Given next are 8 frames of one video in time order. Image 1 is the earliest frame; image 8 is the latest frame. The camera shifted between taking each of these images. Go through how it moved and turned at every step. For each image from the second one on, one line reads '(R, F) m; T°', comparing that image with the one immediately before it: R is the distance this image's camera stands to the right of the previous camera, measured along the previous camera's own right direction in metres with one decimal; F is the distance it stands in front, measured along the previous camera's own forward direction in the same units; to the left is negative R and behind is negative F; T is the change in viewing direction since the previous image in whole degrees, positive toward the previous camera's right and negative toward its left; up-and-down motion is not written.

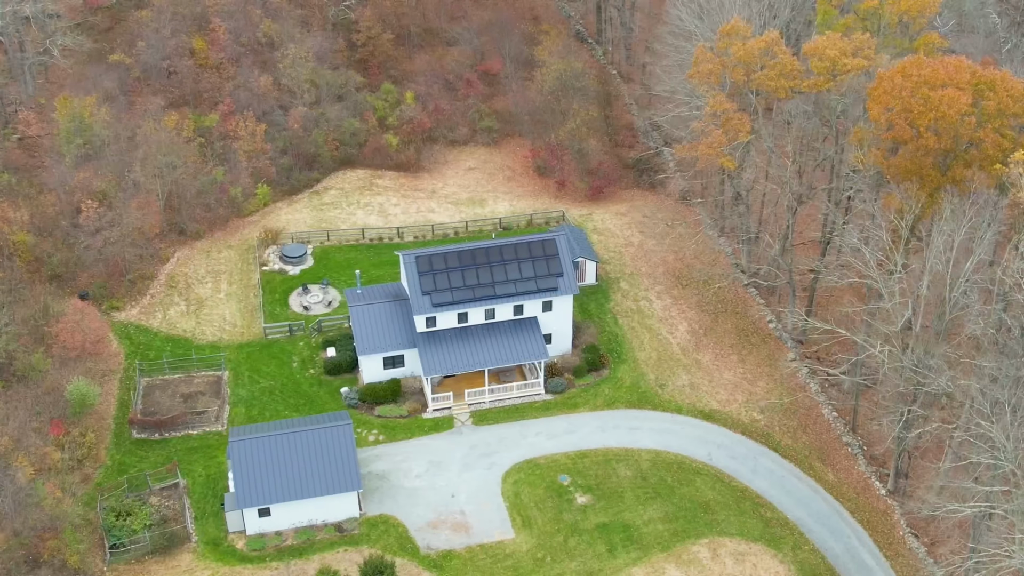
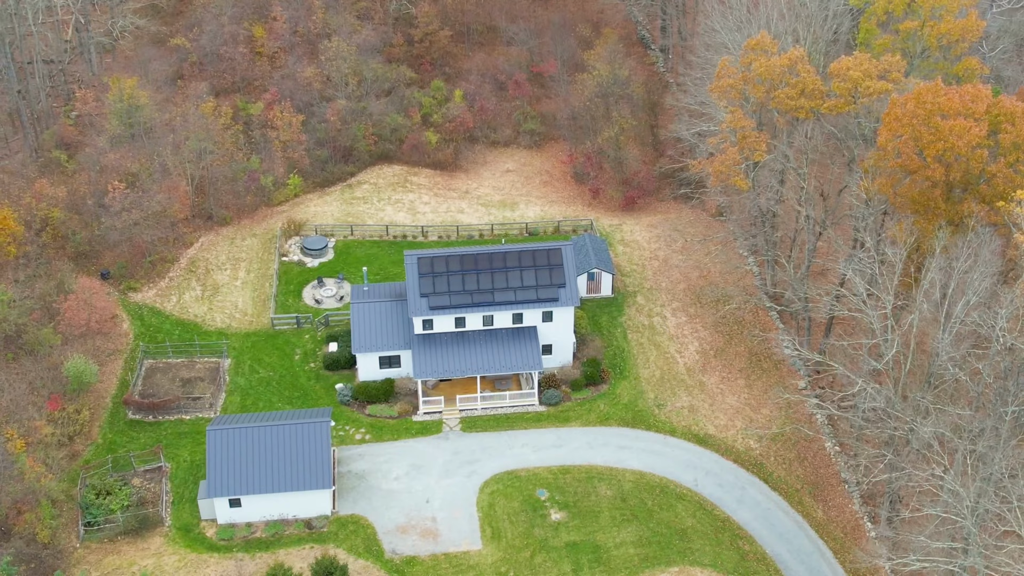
(+4.2, +0.8) m; -6°
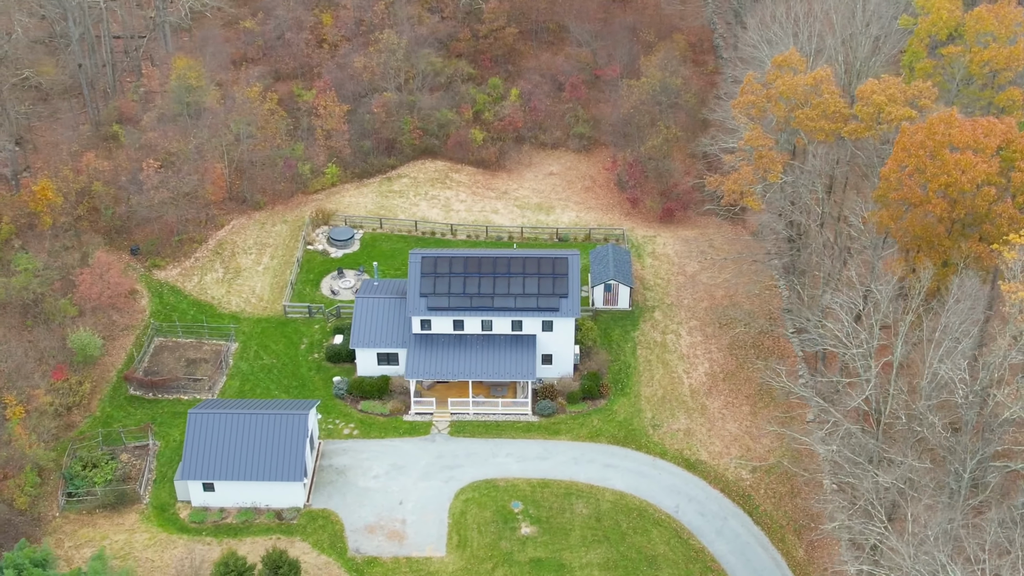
(+4.5, +0.9) m; -6°
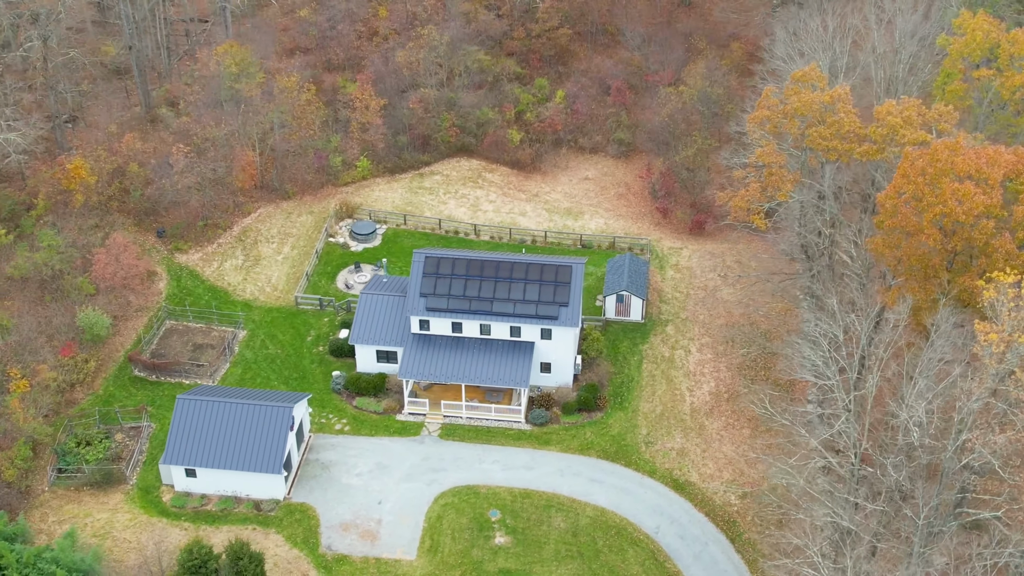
(+3.6, +0.7) m; -5°
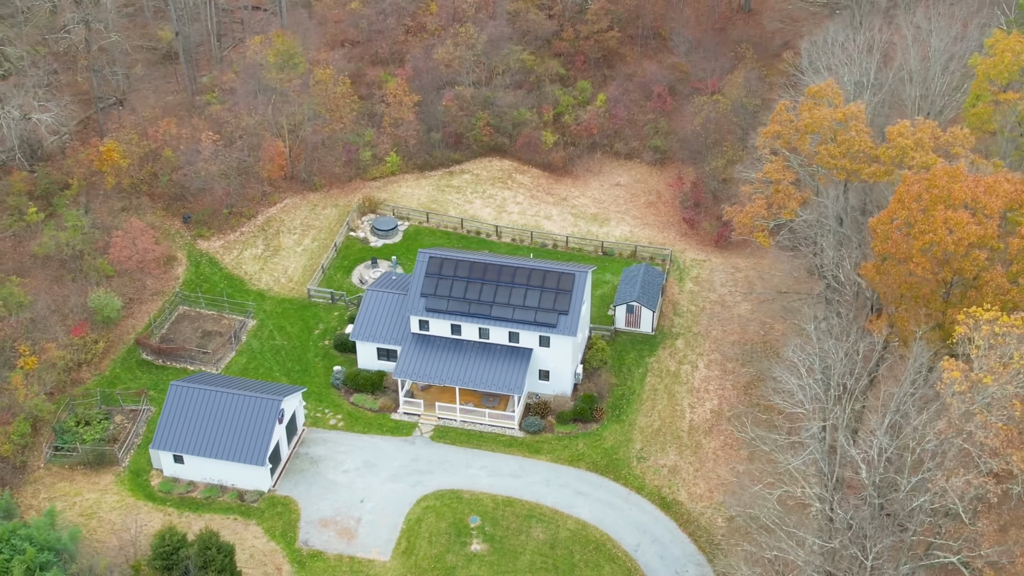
(+3.2, +0.6) m; -4°
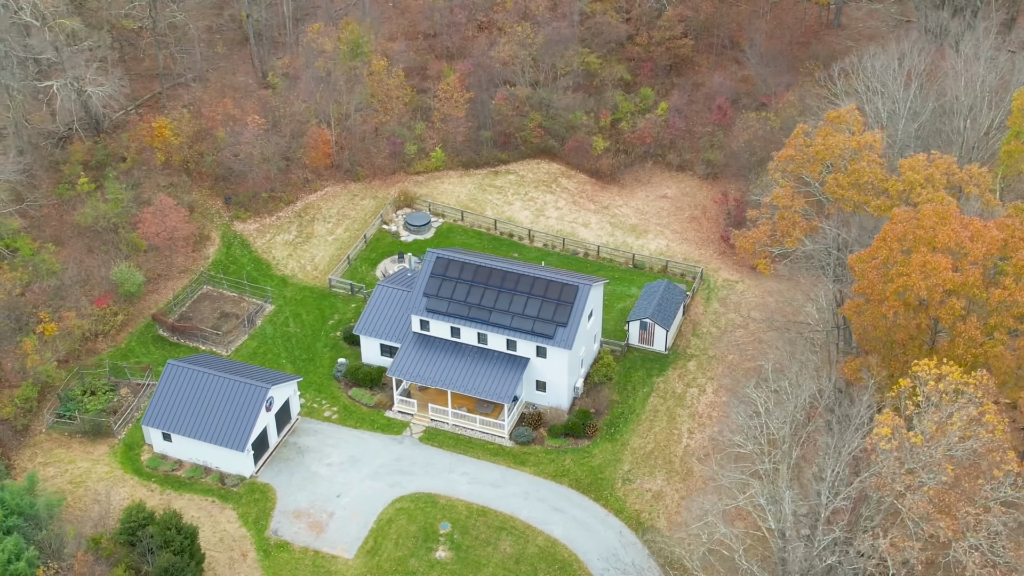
(+4.6, +0.9) m; -7°
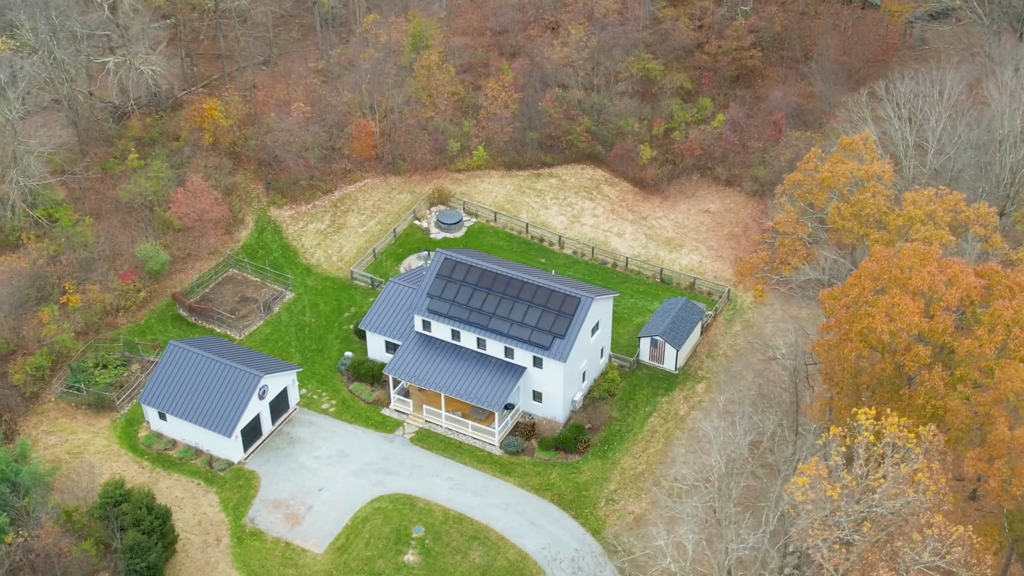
(+4.1, +0.8) m; -6°
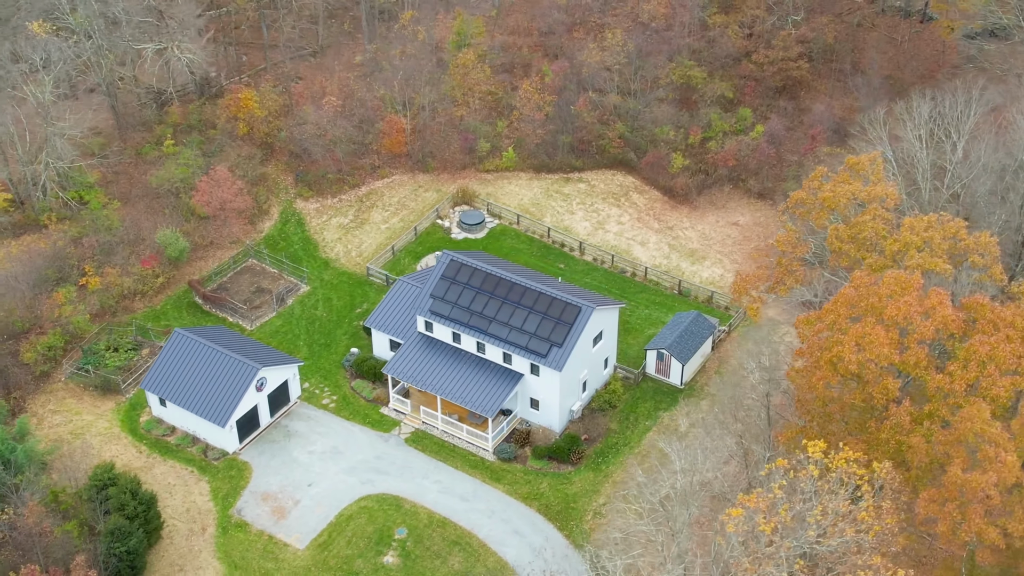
(+2.8, +0.5) m; -4°
